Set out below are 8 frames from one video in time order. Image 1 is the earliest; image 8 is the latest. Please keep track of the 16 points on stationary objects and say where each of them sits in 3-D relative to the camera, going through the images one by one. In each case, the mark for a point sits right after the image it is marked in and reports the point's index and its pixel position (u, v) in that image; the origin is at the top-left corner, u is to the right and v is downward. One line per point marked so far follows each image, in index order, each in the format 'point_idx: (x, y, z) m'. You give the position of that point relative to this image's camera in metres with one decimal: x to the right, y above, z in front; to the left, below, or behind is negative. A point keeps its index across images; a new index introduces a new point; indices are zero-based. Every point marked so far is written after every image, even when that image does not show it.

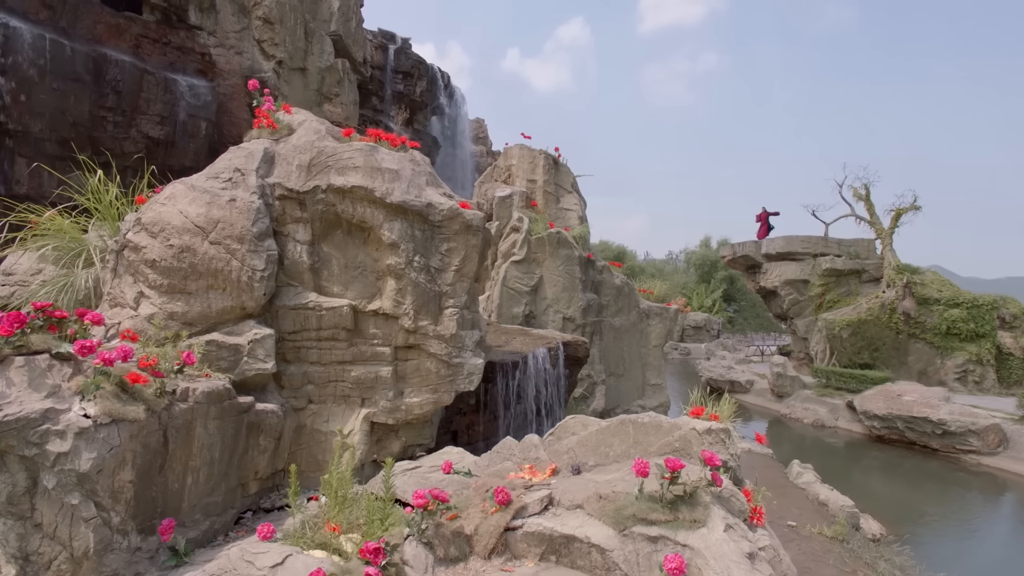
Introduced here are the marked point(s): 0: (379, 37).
0: (-3.4, +6.3, +16.0) m
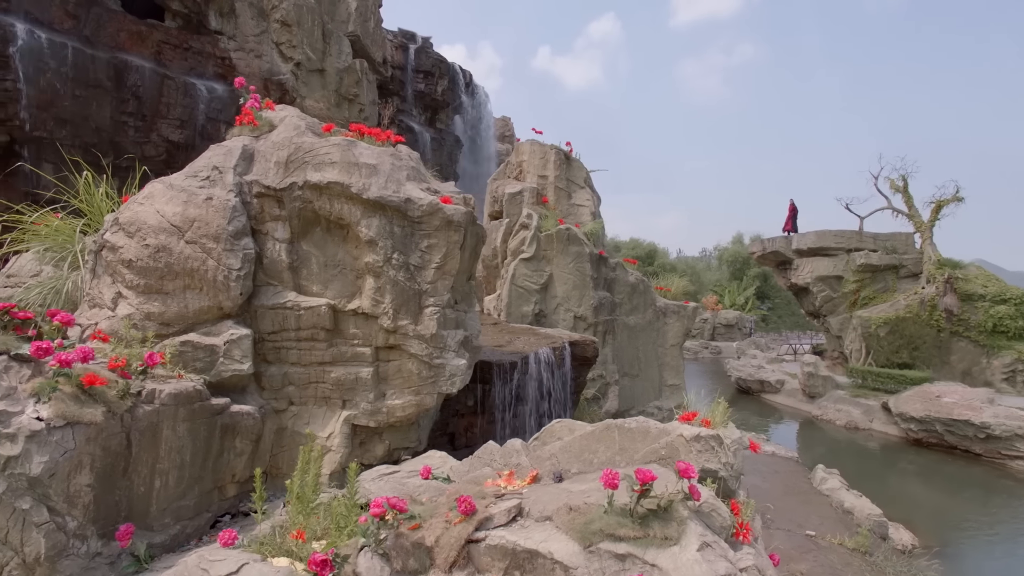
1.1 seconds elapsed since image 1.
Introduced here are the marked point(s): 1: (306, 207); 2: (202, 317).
0: (-2.9, +6.3, +16.0) m
1: (-1.4, +0.6, +4.4) m
2: (-2.1, -0.2, +4.3) m
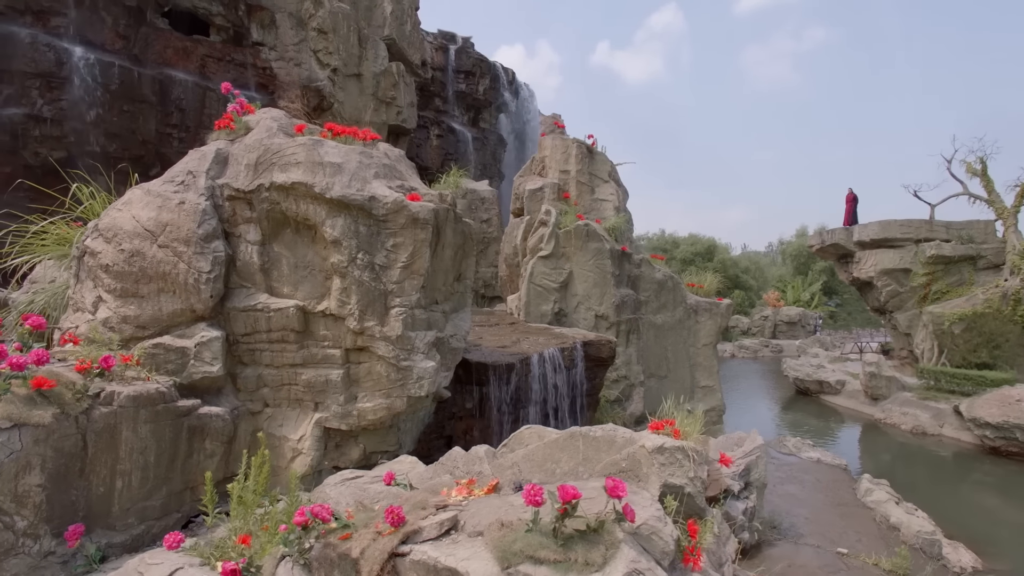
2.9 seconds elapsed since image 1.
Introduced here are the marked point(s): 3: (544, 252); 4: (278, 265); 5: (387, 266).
0: (-1.9, +6.3, +16.0) m
1: (-1.6, +0.5, +4.4) m
2: (-2.3, -0.2, +4.3) m
3: (+0.4, +0.5, +8.0) m
4: (-1.6, +0.2, +4.5) m
5: (-0.9, +0.1, +4.3) m
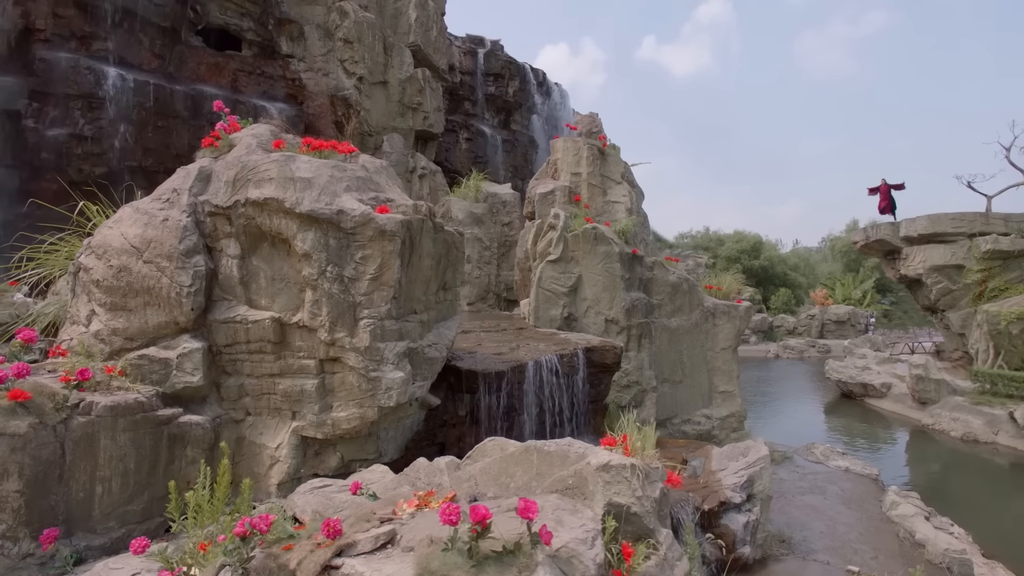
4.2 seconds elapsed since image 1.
0: (-1.1, +6.2, +16.1) m
1: (-1.9, +0.5, +4.5) m
2: (-2.5, -0.3, +4.5) m
3: (+0.5, +0.4, +8.0) m
4: (-1.9, +0.1, +4.6) m
5: (-1.1, +0.1, +4.4) m
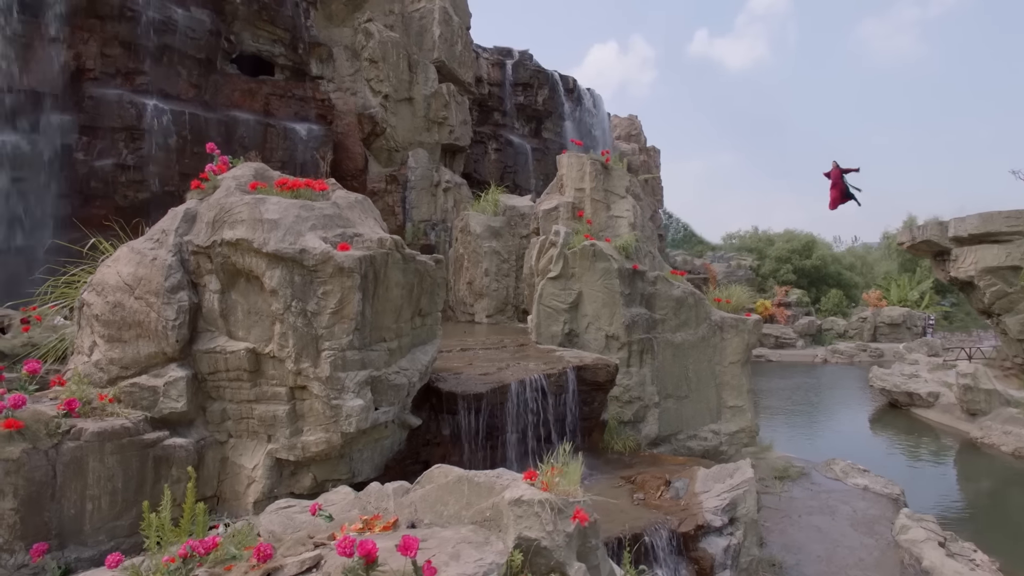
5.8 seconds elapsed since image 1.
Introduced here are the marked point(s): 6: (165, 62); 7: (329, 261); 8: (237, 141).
0: (-0.4, +6.0, +16.4) m
1: (-2.2, +0.2, +4.9) m
2: (-2.8, -0.6, +4.9) m
3: (+0.5, +0.2, +8.1) m
4: (-2.2, -0.2, +5.0) m
5: (-1.4, -0.2, +4.7) m
6: (-6.0, +3.9, +10.9) m
7: (-1.3, +0.2, +4.6) m
8: (-5.0, +2.6, +11.5) m
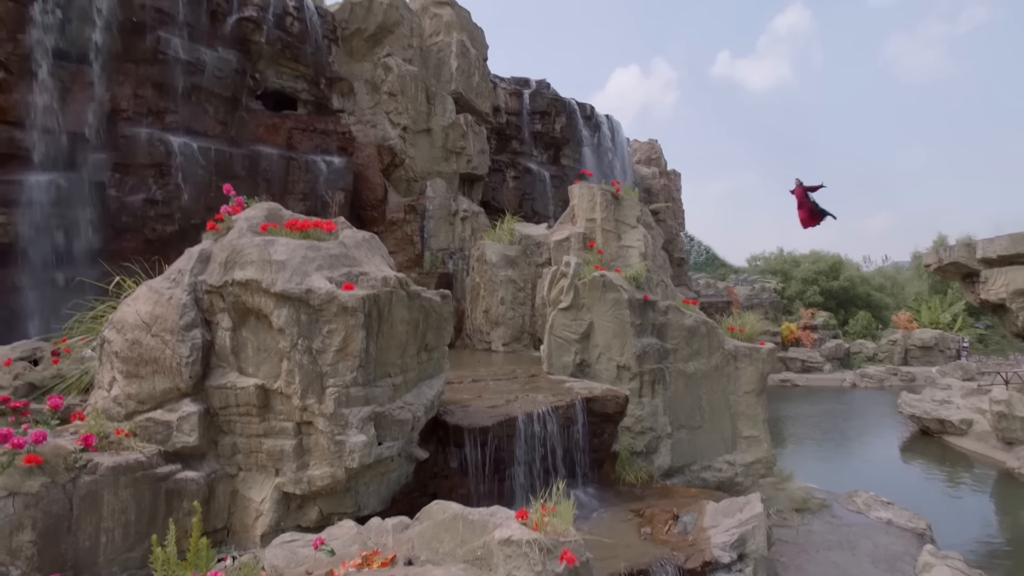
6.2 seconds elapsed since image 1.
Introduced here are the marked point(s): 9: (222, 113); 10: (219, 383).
0: (+0.1, +5.3, +16.6) m
1: (-2.2, -0.1, +5.1) m
2: (-2.8, -0.9, +5.1) m
3: (+0.6, -0.2, +8.1) m
4: (-2.2, -0.5, +5.2) m
5: (-1.4, -0.5, +4.8) m
6: (-5.7, +3.4, +11.4) m
7: (-1.3, -0.1, +4.8) m
8: (-4.7, +2.1, +11.9) m
9: (-5.4, +3.3, +11.8) m
10: (-2.4, -0.8, +5.1) m
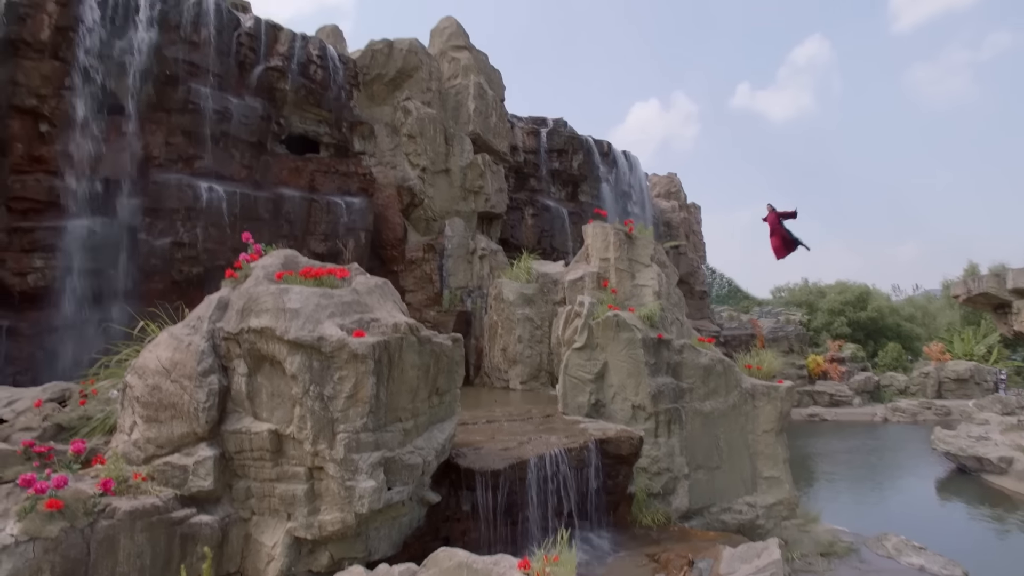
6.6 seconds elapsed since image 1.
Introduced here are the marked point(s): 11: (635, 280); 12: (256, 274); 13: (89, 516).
0: (+0.6, +4.4, +17.0) m
1: (-2.1, -0.5, +5.2) m
2: (-2.7, -1.3, +5.3) m
3: (+0.8, -0.7, +8.2) m
4: (-2.1, -0.9, +5.3) m
5: (-1.4, -0.8, +4.9) m
6: (-5.4, +2.6, +11.8) m
7: (-1.3, -0.5, +4.9) m
8: (-4.4, +1.4, +12.2) m
9: (-5.1, +2.5, +12.3) m
10: (-2.3, -1.1, +5.2) m
11: (+1.7, +0.1, +8.9) m
12: (-2.2, +0.1, +5.5) m
13: (-3.0, -1.7, +4.6) m
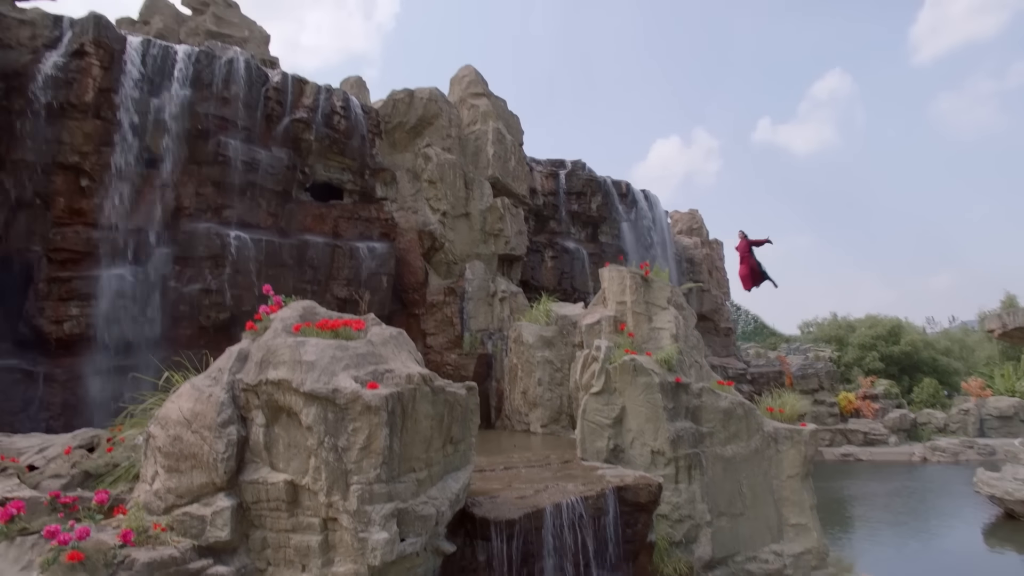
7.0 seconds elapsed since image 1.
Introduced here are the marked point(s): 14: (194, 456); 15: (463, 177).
0: (+1.1, +3.3, +17.2) m
1: (-2.0, -0.9, +5.3) m
2: (-2.6, -1.7, +5.4) m
3: (+1.0, -1.3, +8.1) m
4: (-2.0, -1.3, +5.4) m
5: (-1.3, -1.2, +5.0) m
6: (-5.1, +1.8, +12.3) m
7: (-1.2, -0.9, +5.0) m
8: (-4.0, +0.5, +12.5) m
9: (-4.7, +1.6, +12.6) m
10: (-2.2, -1.6, +5.3) m
11: (+2.0, -0.5, +8.9) m
12: (-2.1, -0.3, +5.6) m
13: (-3.0, -2.1, +4.7) m
14: (-2.7, -1.4, +5.3) m
15: (-1.0, +2.6, +14.7) m
